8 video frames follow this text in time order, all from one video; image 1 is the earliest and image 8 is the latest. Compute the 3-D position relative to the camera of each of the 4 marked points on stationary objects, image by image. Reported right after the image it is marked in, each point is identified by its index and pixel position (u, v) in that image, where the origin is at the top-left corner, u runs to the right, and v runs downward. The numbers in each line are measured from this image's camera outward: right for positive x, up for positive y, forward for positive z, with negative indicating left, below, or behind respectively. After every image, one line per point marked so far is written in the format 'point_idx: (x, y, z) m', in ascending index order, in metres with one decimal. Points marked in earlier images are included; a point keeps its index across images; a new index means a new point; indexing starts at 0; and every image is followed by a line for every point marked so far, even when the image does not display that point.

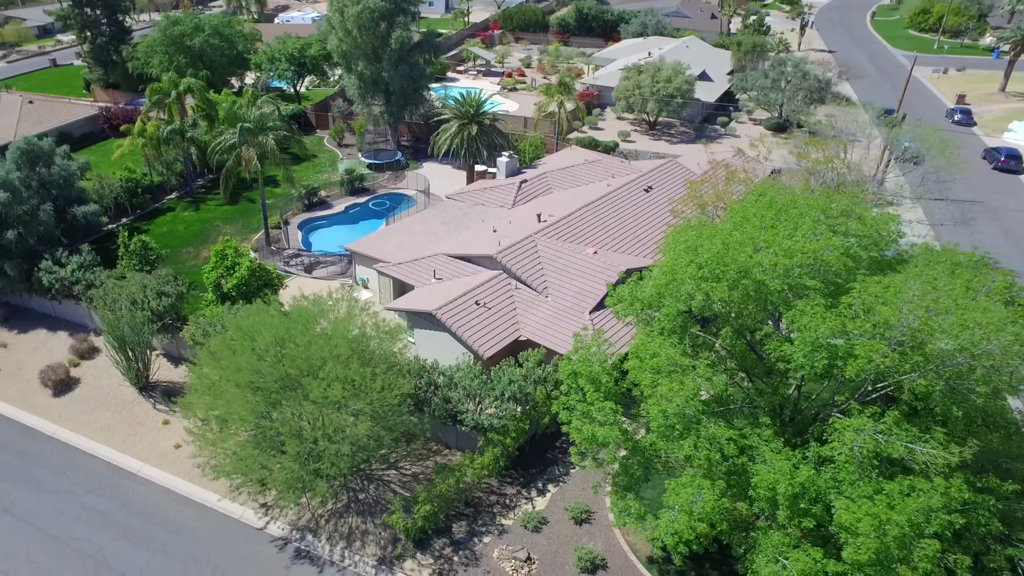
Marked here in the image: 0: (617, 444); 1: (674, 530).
0: (+2.5, -3.6, +17.0) m
1: (+3.6, -5.4, +16.3) m
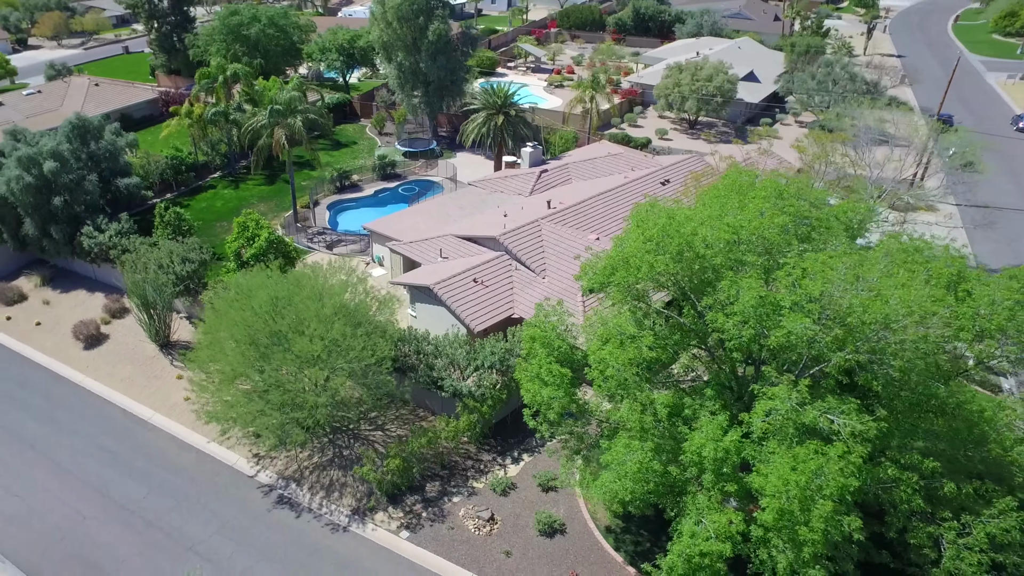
0: (+1.3, -2.9, +17.9) m
1: (+2.3, -4.7, +17.1) m
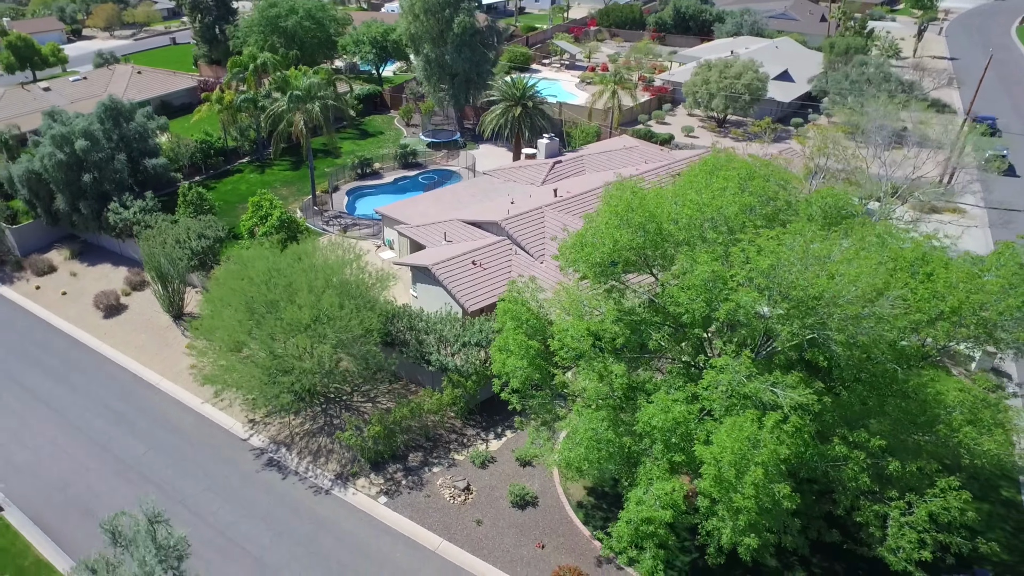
0: (+0.4, -2.2, +18.4) m
1: (+1.3, -4.1, +17.5) m
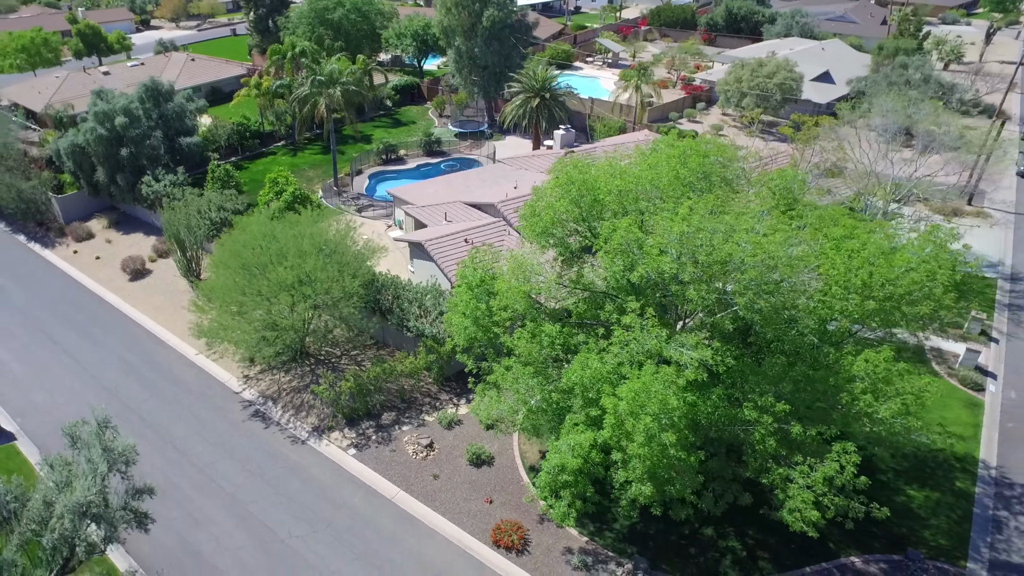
0: (-1.0, -1.3, +19.7) m
1: (-0.3, -3.2, +18.7) m
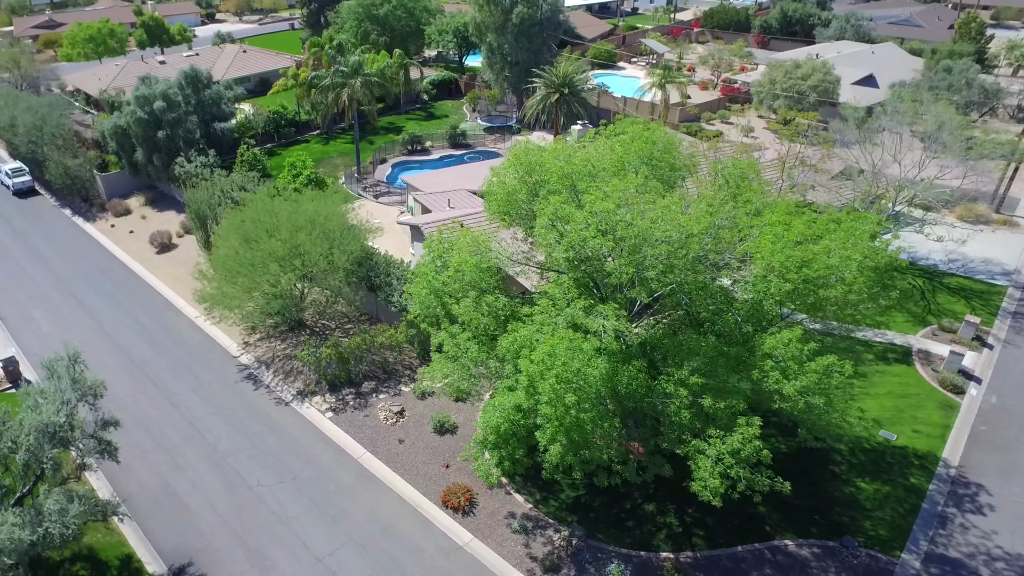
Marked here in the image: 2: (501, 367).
0: (-2.4, -0.5, +20.9) m
1: (-1.8, -2.4, +20.0) m
2: (-0.3, -2.0, +18.5) m
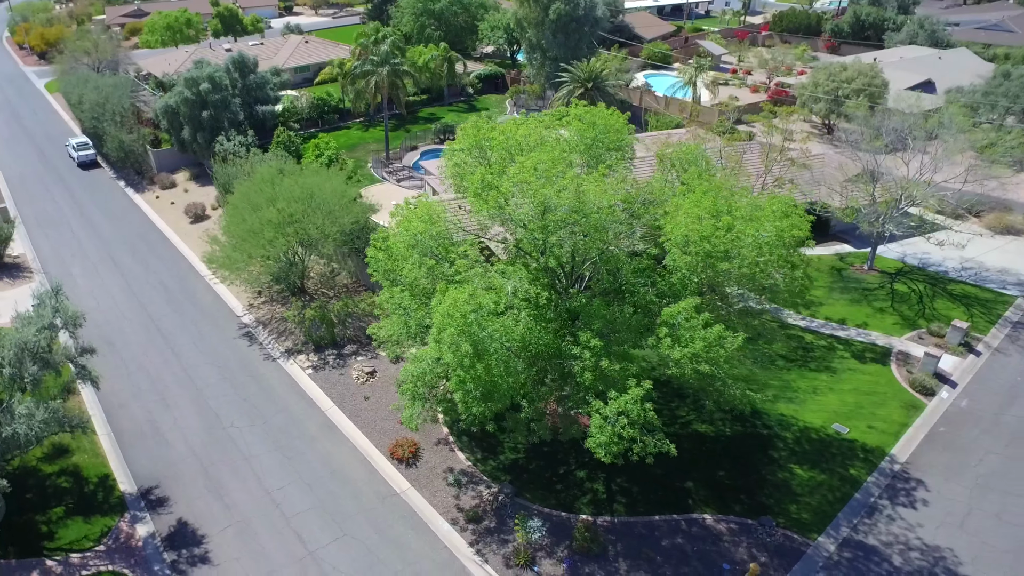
0: (-4.0, +0.6, +22.7) m
1: (-3.6, -1.4, +21.6) m
2: (-2.2, -1.1, +20.0) m
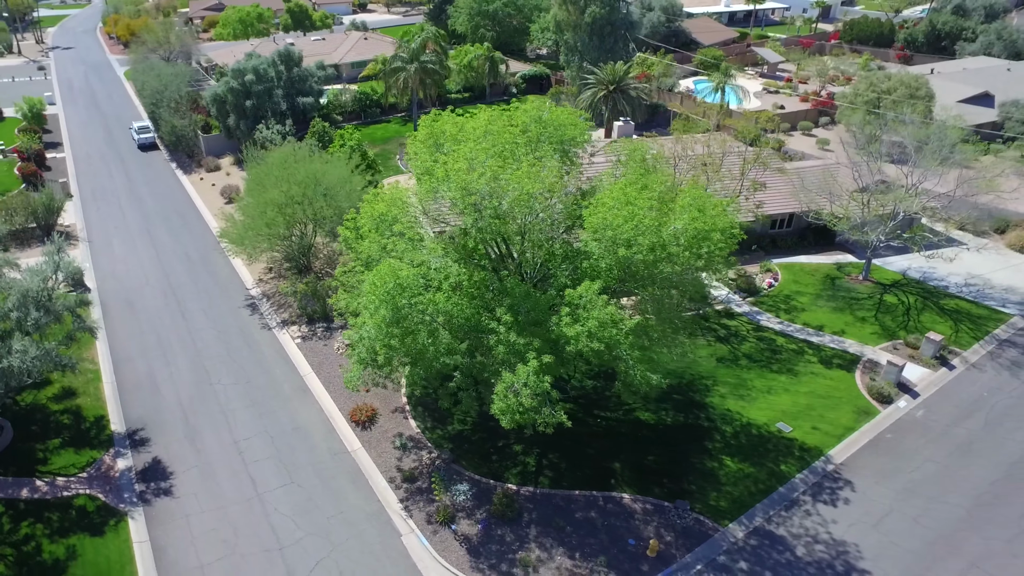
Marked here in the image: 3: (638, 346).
0: (-5.5, +1.3, +24.8) m
1: (-5.4, -0.6, +23.8) m
2: (-4.1, -0.4, +22.1) m
3: (+3.4, -1.6, +19.9) m
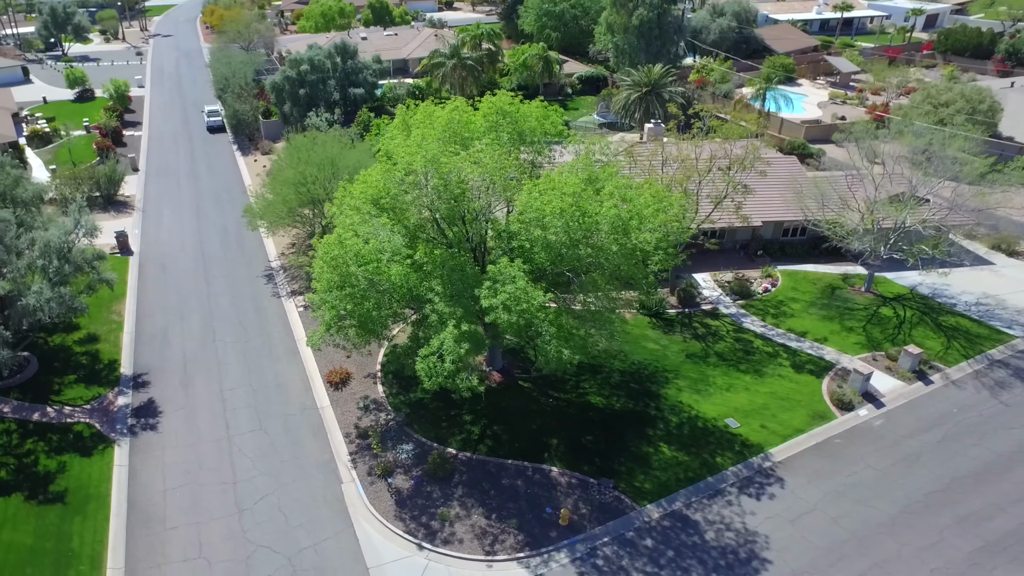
0: (-6.7, +2.4, +27.2) m
1: (-6.8, +0.4, +26.2) m
2: (-5.7, +0.6, +24.3) m
3: (+1.4, -1.1, +21.3) m
